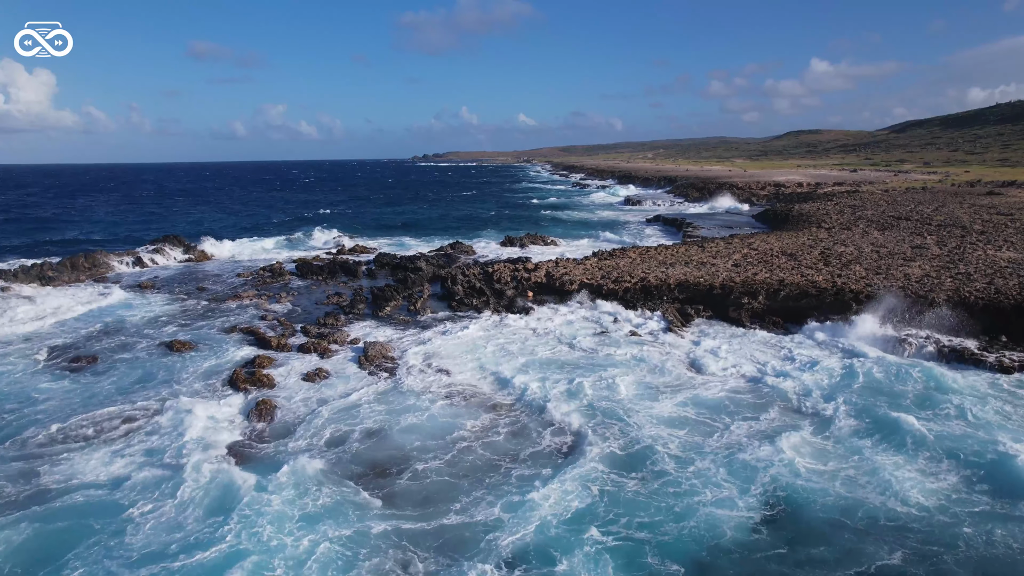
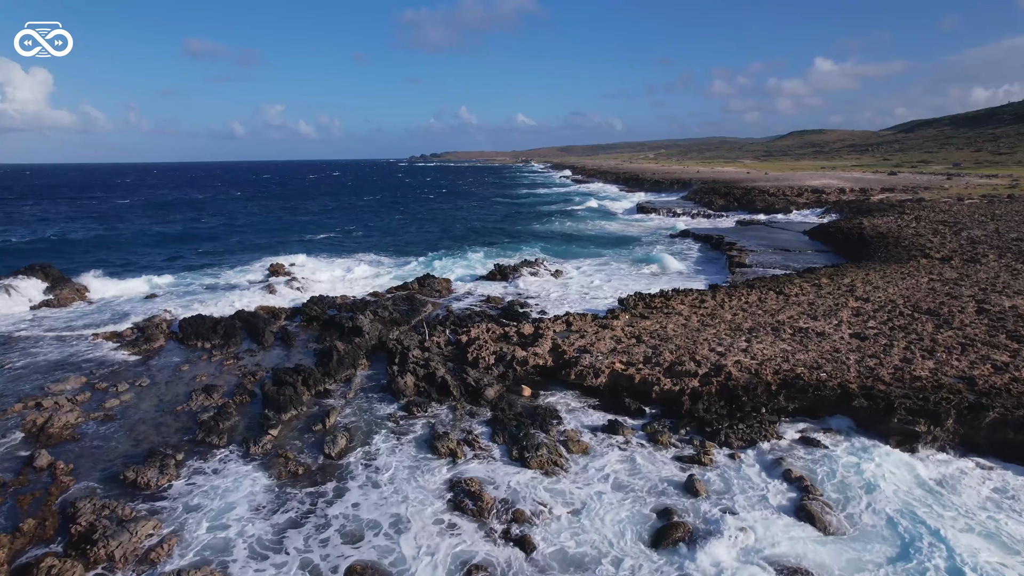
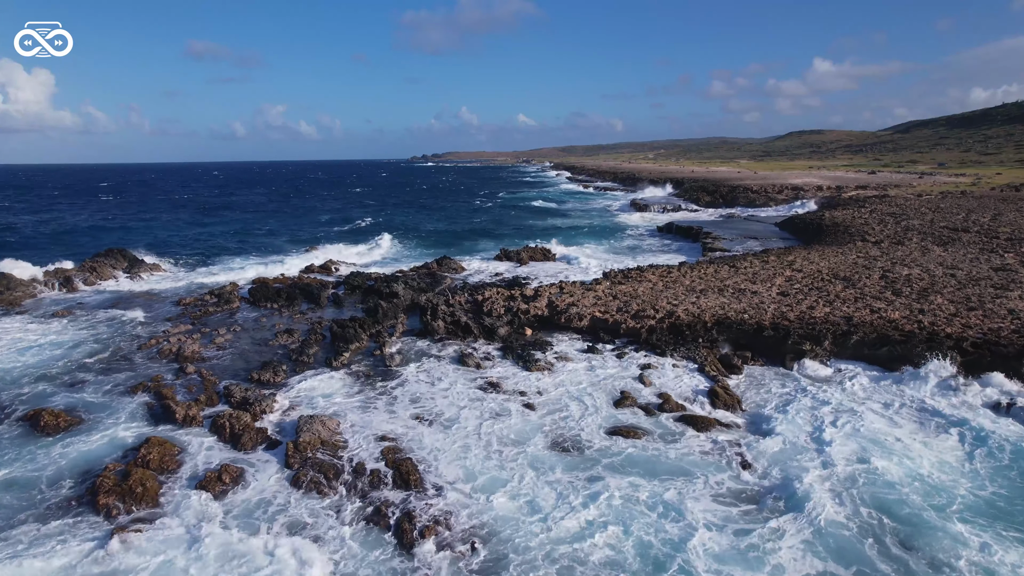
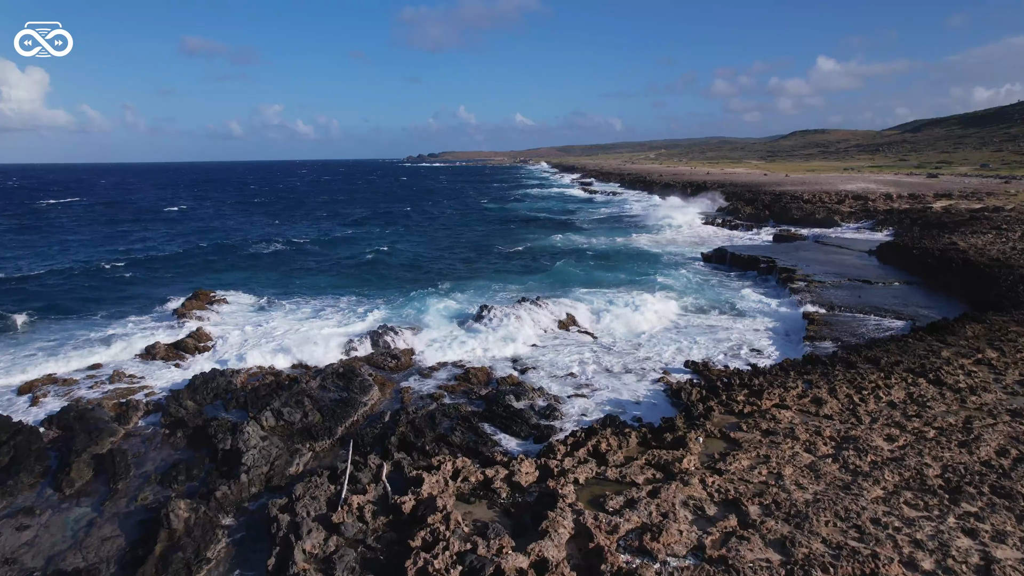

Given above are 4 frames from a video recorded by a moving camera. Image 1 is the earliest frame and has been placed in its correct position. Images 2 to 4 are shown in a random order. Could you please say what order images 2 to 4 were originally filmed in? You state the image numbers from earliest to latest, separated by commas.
3, 2, 4
